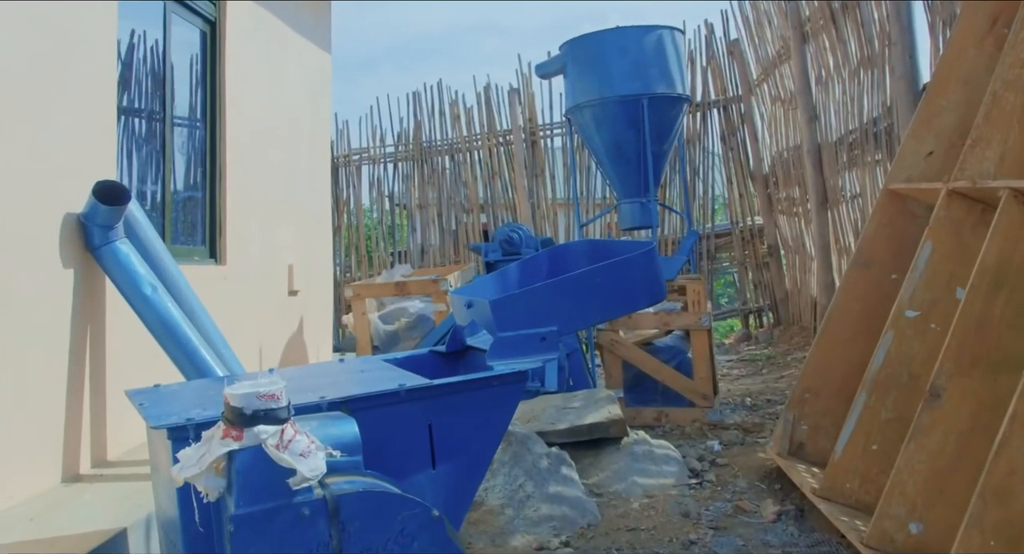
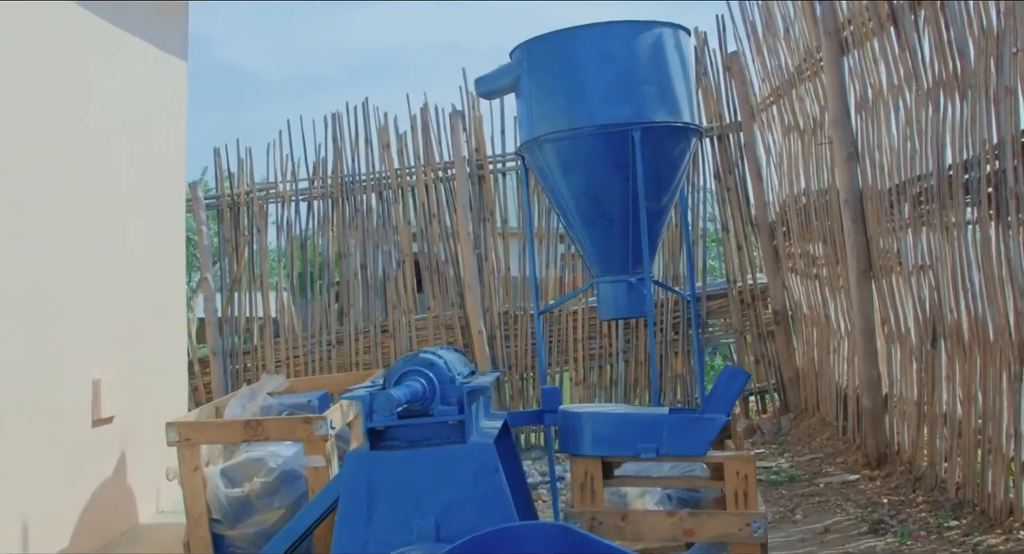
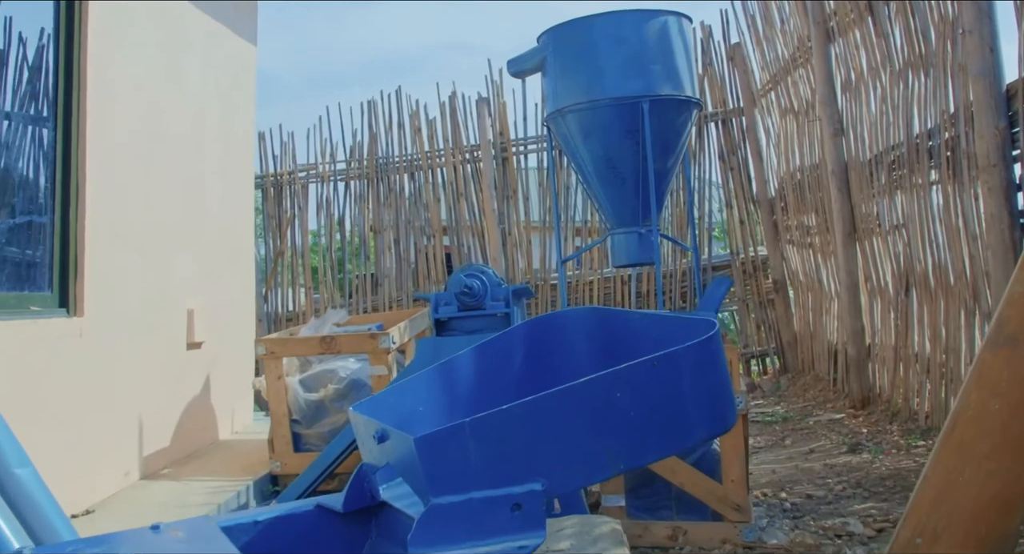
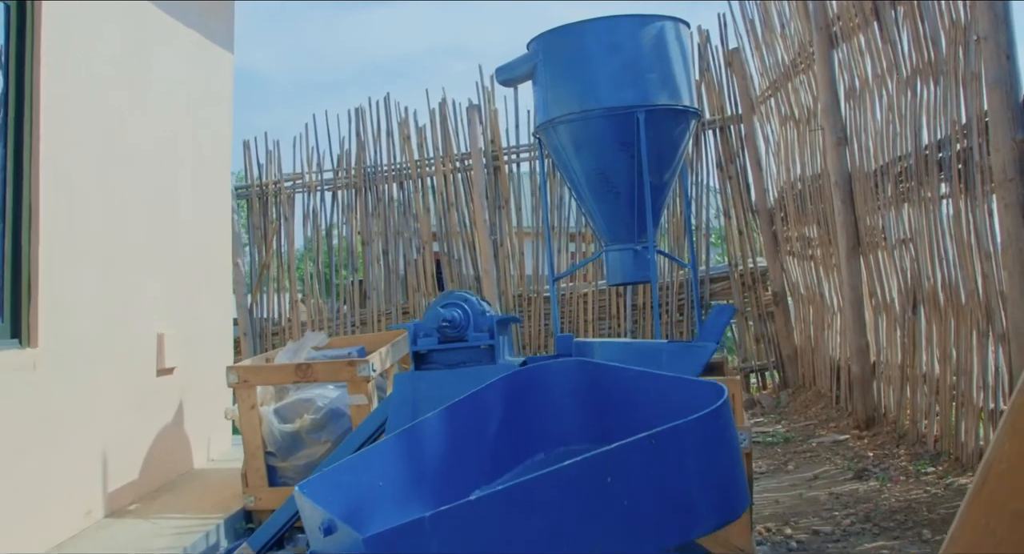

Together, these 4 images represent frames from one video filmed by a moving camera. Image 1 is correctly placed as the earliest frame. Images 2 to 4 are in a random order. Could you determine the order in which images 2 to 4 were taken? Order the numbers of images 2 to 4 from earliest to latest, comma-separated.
3, 4, 2
